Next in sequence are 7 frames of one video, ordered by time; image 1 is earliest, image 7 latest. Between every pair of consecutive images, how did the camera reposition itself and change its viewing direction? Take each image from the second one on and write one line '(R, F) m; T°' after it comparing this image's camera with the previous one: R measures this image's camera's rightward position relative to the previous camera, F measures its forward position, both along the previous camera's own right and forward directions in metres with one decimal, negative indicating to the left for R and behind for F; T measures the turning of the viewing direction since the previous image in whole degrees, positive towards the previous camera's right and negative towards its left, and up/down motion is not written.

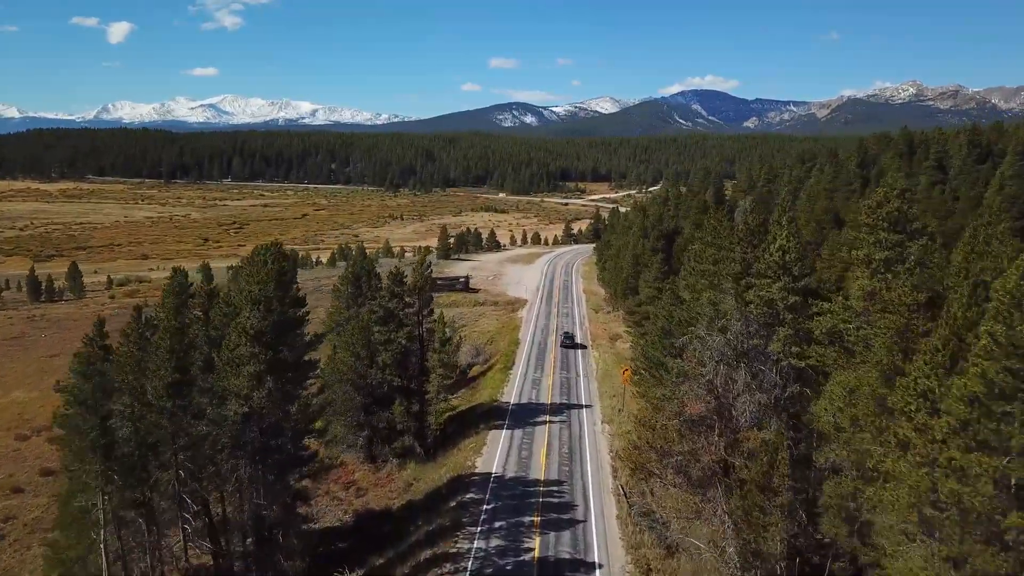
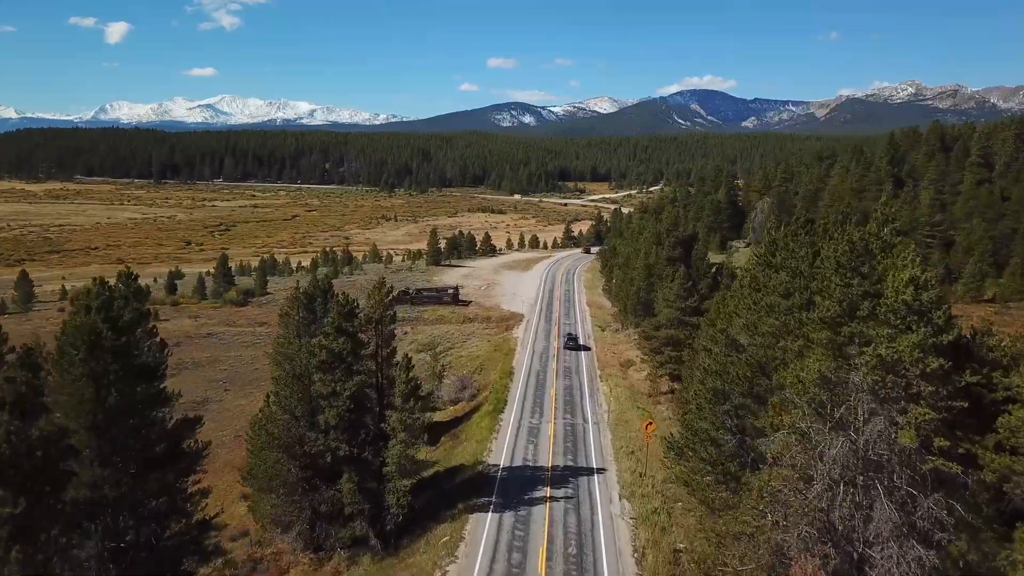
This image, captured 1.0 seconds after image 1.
(+0.4, +8.9) m; 0°
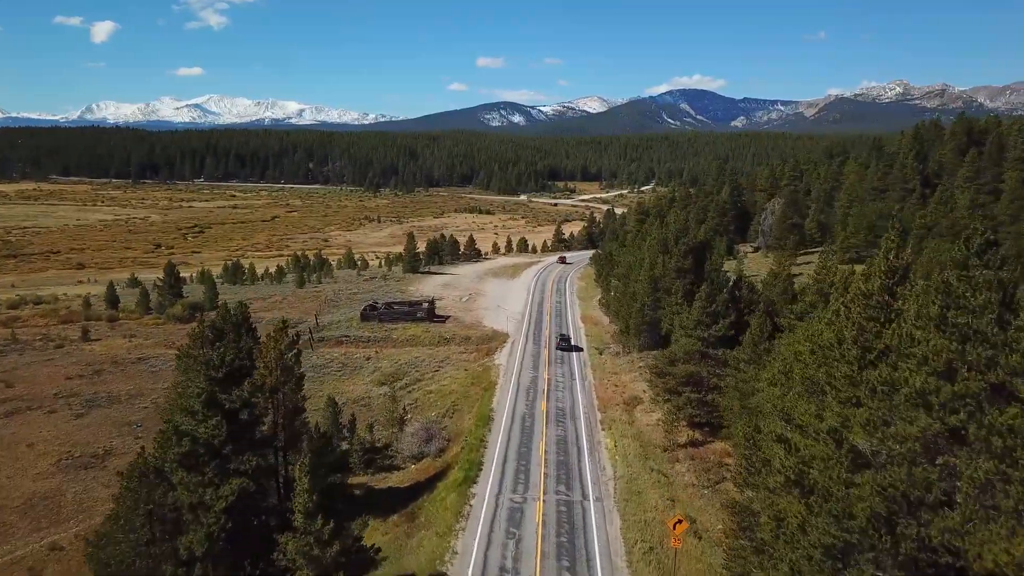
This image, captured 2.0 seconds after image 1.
(+0.5, +9.1) m; +1°
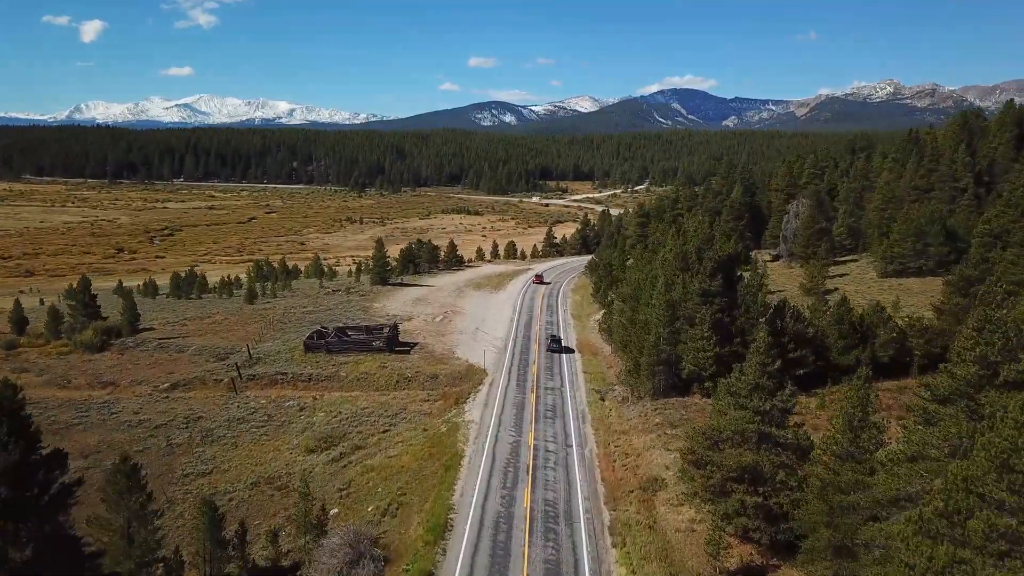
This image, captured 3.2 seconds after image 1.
(+0.8, +11.6) m; +1°
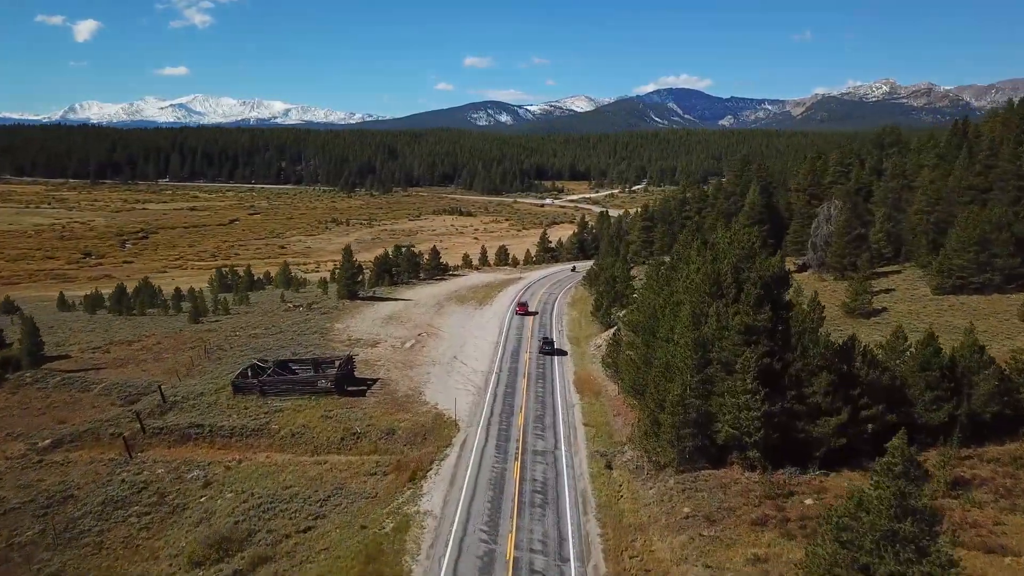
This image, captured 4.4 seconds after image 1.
(+0.8, +10.0) m; 0°
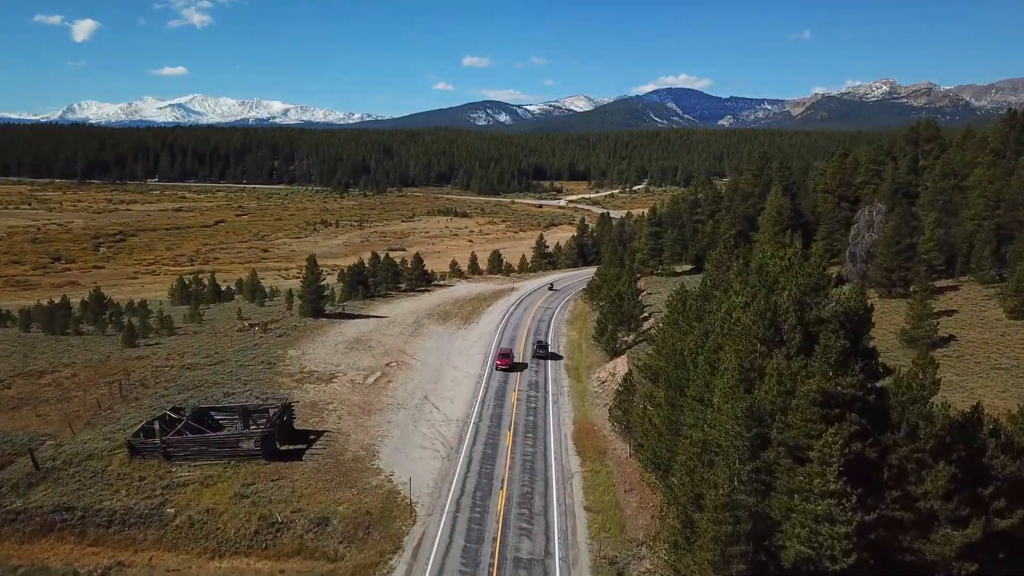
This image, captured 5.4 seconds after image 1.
(+0.8, +9.2) m; 0°
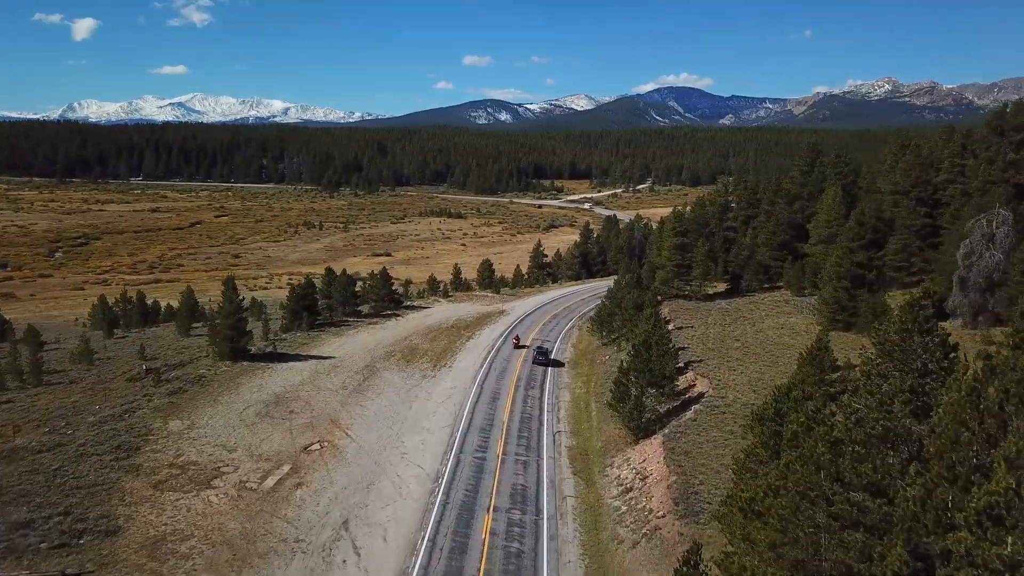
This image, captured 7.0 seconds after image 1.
(+0.9, +14.9) m; 0°
